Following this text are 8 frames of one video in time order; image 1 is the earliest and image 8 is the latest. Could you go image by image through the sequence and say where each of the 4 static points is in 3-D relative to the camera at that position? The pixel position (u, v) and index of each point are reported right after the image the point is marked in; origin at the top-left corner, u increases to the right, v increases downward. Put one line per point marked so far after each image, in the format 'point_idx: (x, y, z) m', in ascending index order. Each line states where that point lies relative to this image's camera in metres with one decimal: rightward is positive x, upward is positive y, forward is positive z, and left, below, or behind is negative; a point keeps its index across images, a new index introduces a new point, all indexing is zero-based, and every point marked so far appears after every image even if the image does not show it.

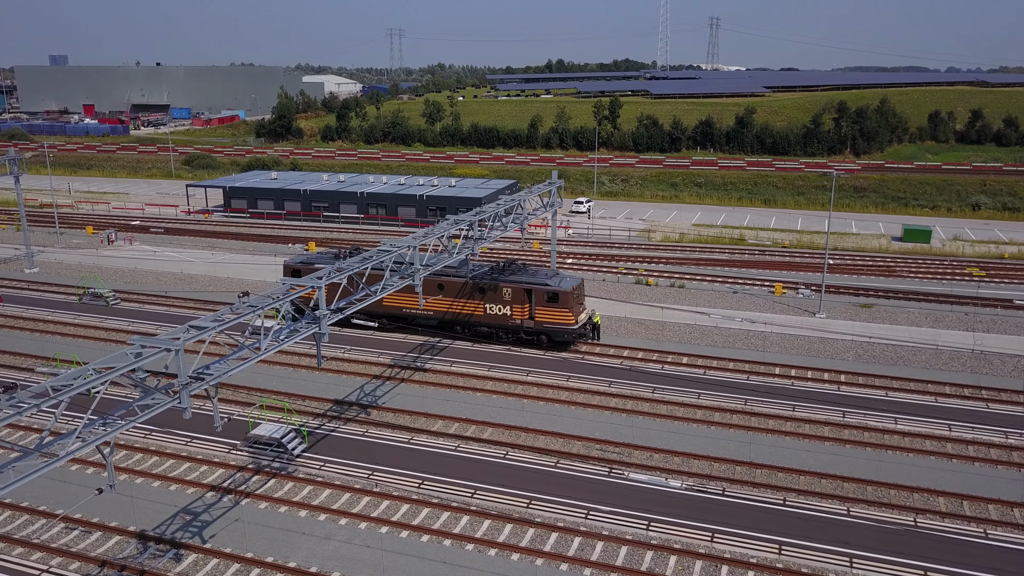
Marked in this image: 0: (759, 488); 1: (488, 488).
0: (+5.6, -4.6, +16.3) m
1: (-0.5, -4.5, +16.2) m
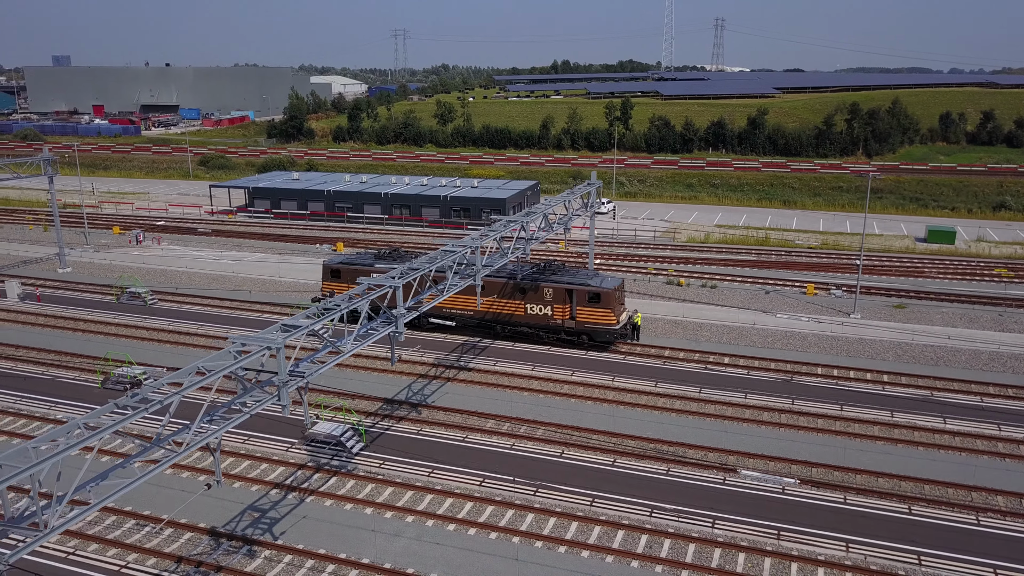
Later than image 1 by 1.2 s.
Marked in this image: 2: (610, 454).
0: (+7.0, -4.6, +16.4) m
1: (+0.9, -4.5, +16.3) m
2: (+2.5, -4.1, +17.8) m
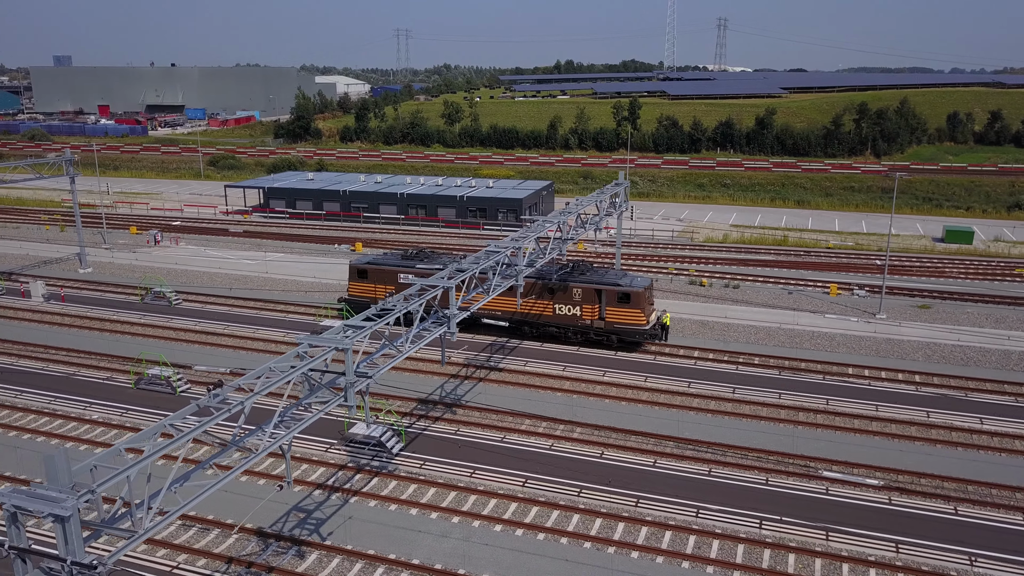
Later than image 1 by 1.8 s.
0: (+8.0, -4.6, +16.4) m
1: (+1.9, -4.5, +16.3) m
2: (+3.4, -4.1, +17.7) m
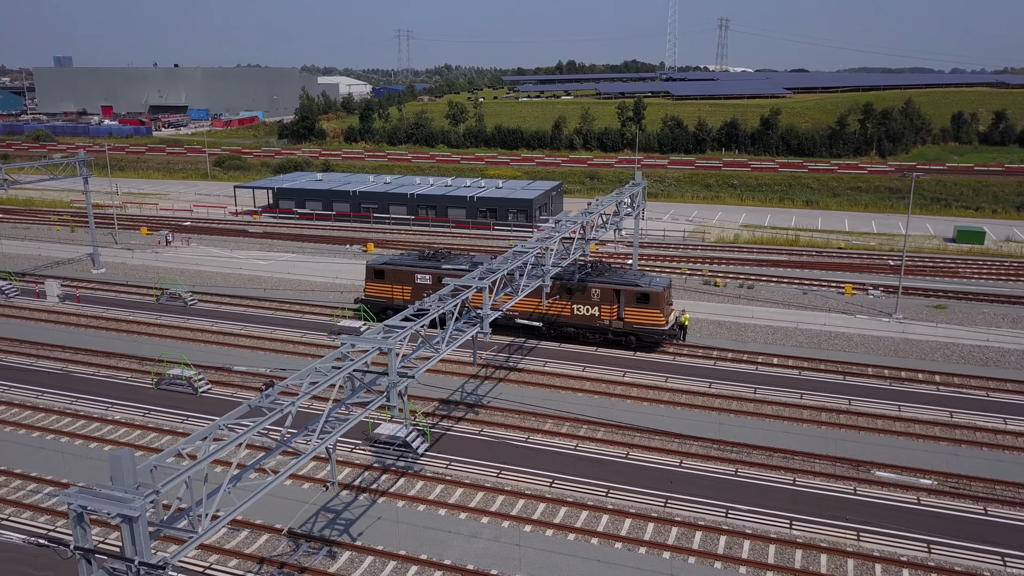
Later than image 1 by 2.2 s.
0: (+8.6, -4.6, +16.3) m
1: (+2.5, -4.5, +16.3) m
2: (+4.1, -4.1, +17.7) m
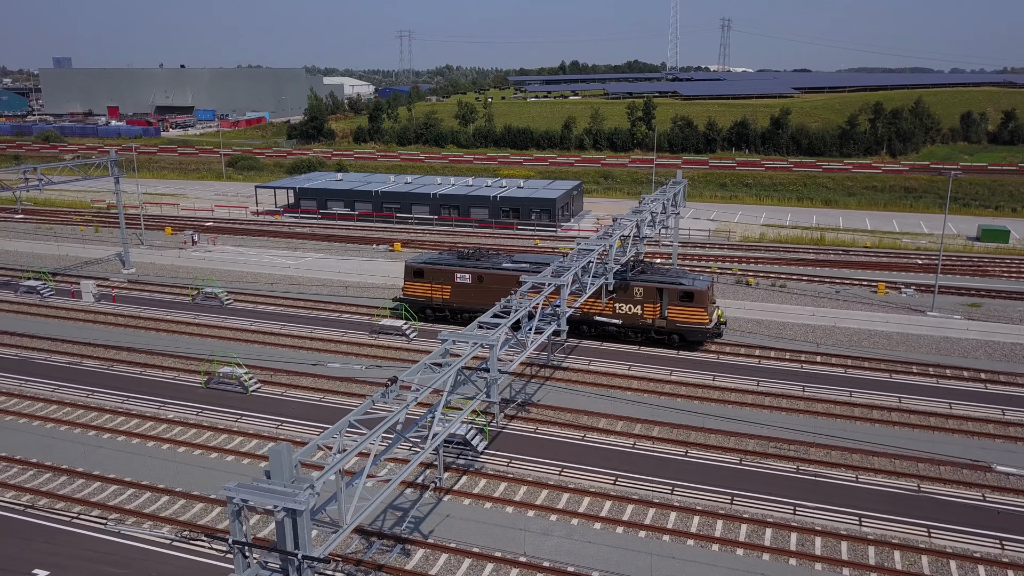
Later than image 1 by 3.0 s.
0: (+10.1, -4.5, +16.3) m
1: (+3.9, -4.5, +16.3) m
2: (+5.5, -4.1, +17.7) m
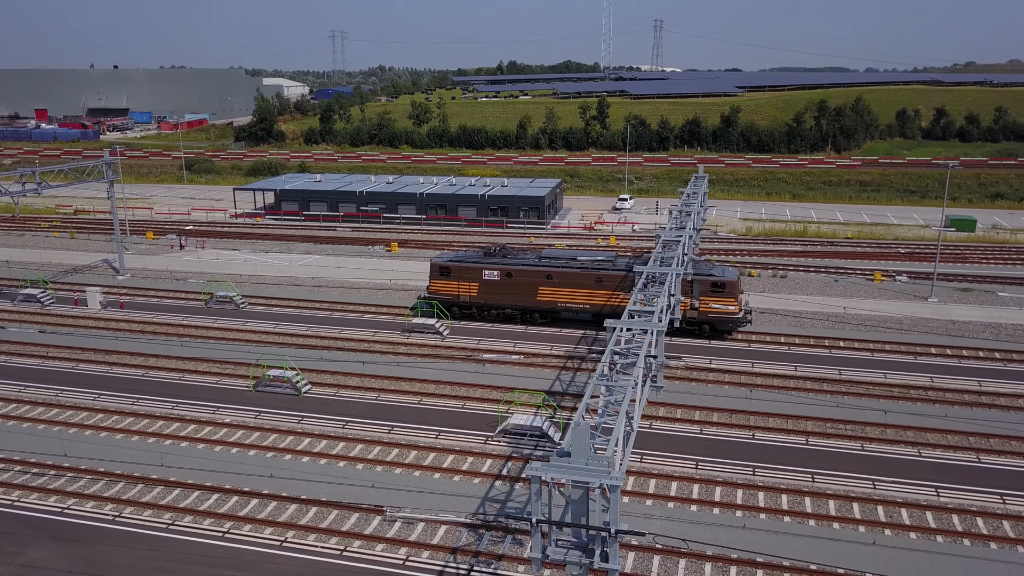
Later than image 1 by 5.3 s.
0: (+12.0, -4.1, +17.5) m
1: (+5.9, -4.2, +16.9) m
2: (+7.4, -3.8, +18.5) m
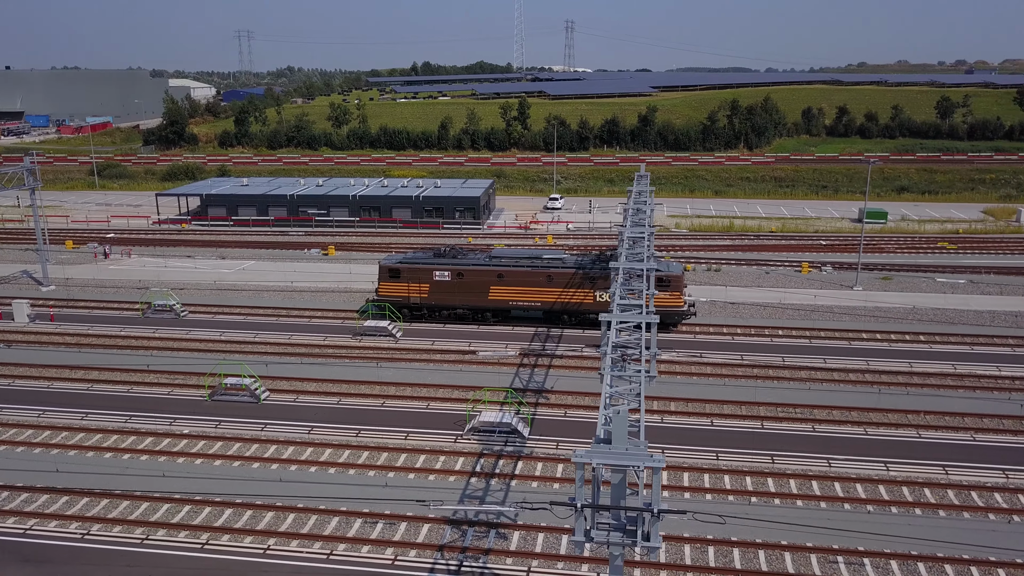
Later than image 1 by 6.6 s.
0: (+11.3, -3.7, +19.0) m
1: (+5.3, -4.0, +17.8) m
2: (+6.5, -3.5, +19.5) m
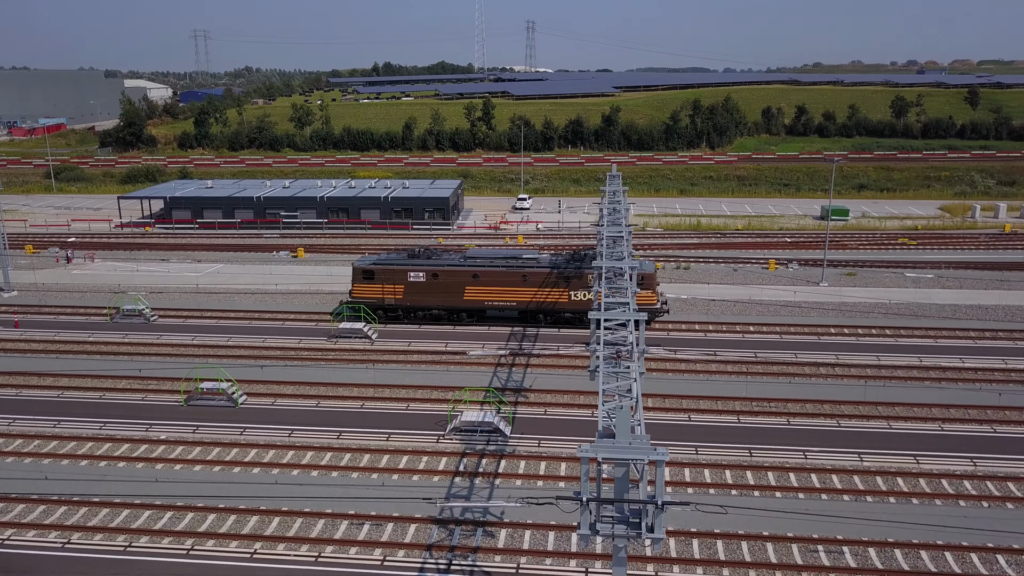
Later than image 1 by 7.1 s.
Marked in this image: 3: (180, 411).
0: (+10.7, -3.6, +19.7) m
1: (+4.8, -3.9, +18.2) m
2: (+6.0, -3.4, +20.0) m
3: (-9.1, -3.5, +19.6) m
